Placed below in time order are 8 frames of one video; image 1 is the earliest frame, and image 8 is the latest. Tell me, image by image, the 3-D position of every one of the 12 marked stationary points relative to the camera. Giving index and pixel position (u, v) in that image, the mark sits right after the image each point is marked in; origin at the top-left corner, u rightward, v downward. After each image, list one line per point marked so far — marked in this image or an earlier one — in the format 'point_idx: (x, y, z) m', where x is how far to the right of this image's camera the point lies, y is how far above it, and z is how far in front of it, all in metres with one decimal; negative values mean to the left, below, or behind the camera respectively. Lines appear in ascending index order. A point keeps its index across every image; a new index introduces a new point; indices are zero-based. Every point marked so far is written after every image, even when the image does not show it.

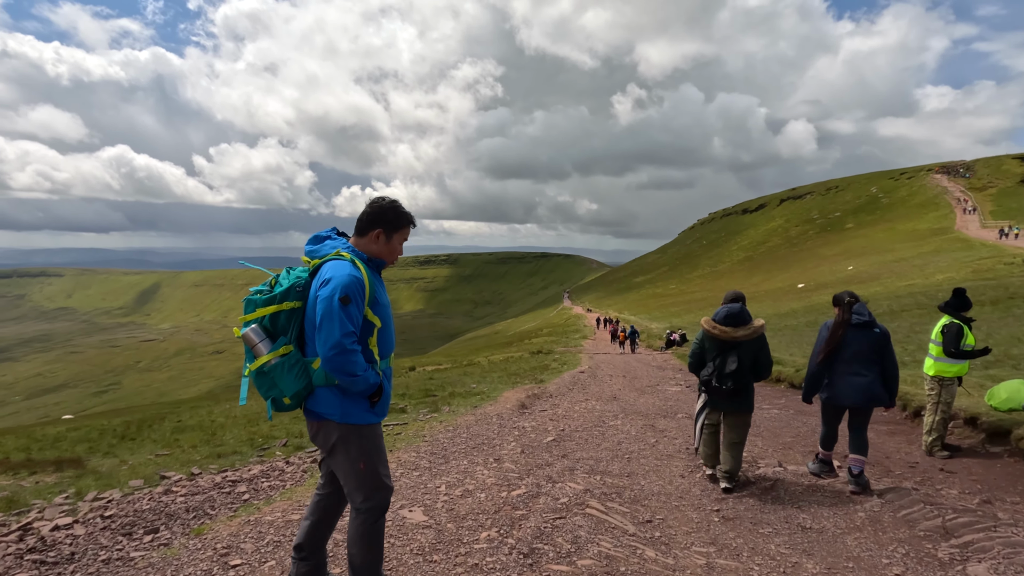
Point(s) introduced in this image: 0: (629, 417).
0: (+3.8, -4.3, +17.0) m
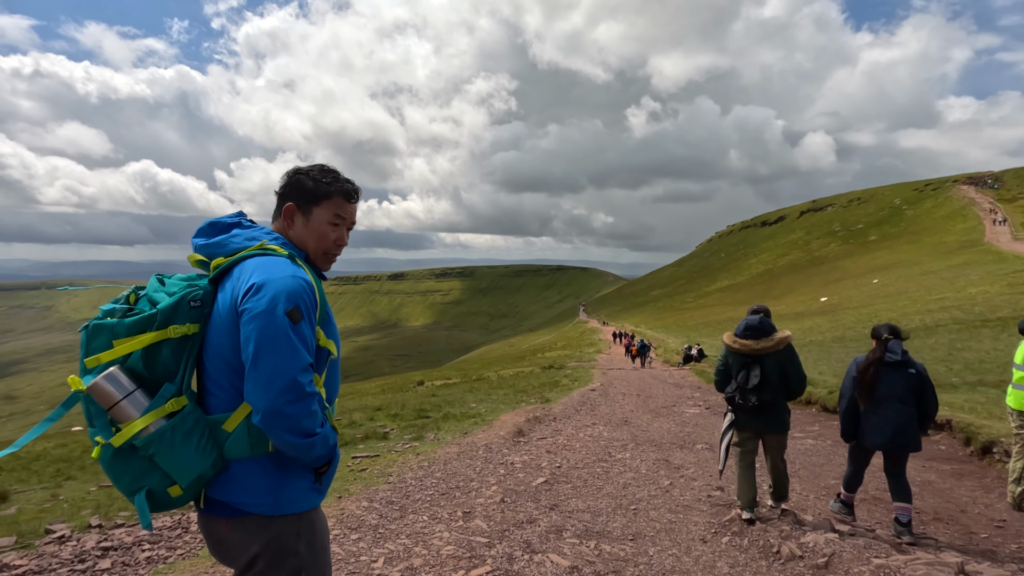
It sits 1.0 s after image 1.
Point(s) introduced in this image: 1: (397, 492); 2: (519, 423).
0: (+3.6, -4.6, +14.8) m
1: (-2.0, -3.5, +9.0) m
2: (+0.2, -4.7, +18.2) m
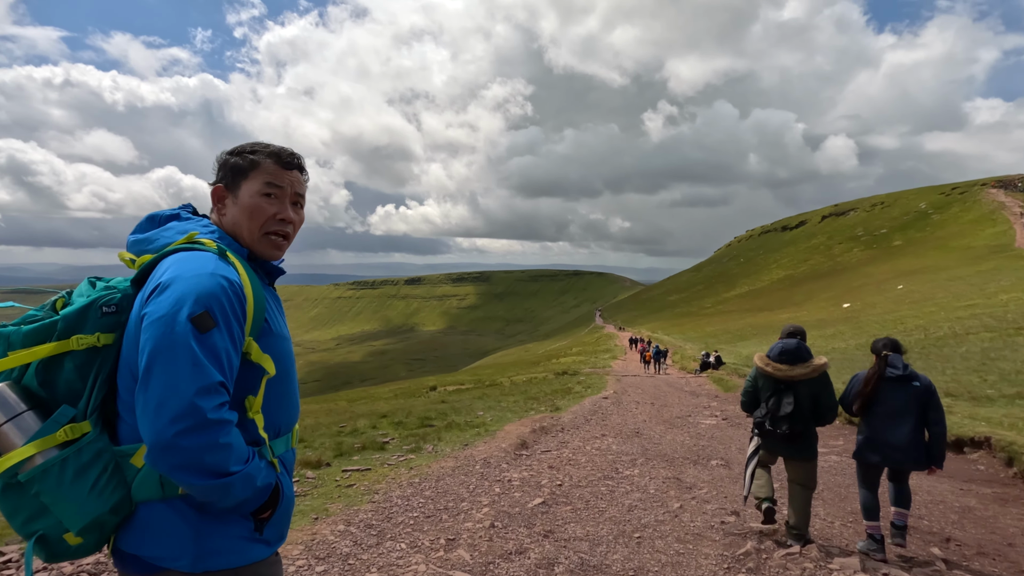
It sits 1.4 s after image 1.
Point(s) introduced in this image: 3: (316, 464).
0: (+3.7, -4.7, +13.9) m
1: (-2.1, -3.6, +8.3) m
2: (+0.3, -4.9, +17.4) m
3: (-5.0, -4.5, +13.2) m
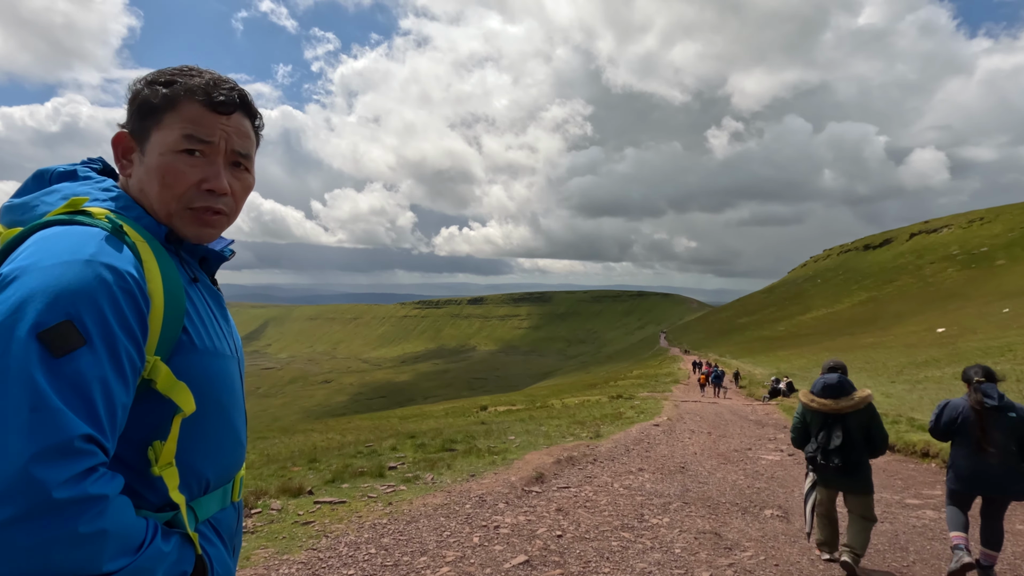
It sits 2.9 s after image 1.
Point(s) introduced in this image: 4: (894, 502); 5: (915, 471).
0: (+3.9, -4.9, +11.5) m
1: (-2.5, -3.5, +6.6) m
2: (+0.9, -5.2, +15.3) m
3: (-4.9, -4.6, +11.7) m
4: (+9.9, -5.6, +13.5) m
5: (+13.4, -6.1, +17.3) m
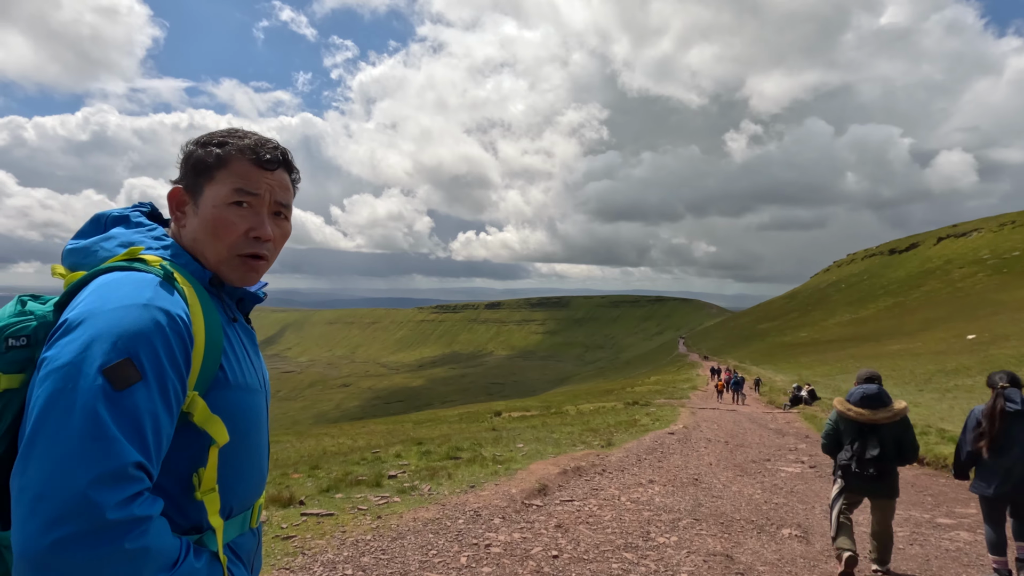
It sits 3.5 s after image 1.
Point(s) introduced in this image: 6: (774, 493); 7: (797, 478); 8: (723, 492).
0: (+3.8, -5.0, +10.7) m
1: (-2.7, -3.5, +6.1) m
2: (+1.0, -5.3, +14.6) m
3: (-4.9, -4.6, +11.3) m
4: (+10.0, -5.6, +12.6) m
5: (+13.5, -6.2, +16.2) m
6: (+7.6, -6.0, +15.1) m
7: (+9.9, -6.6, +18.2) m
8: (+6.1, -5.9, +15.0) m
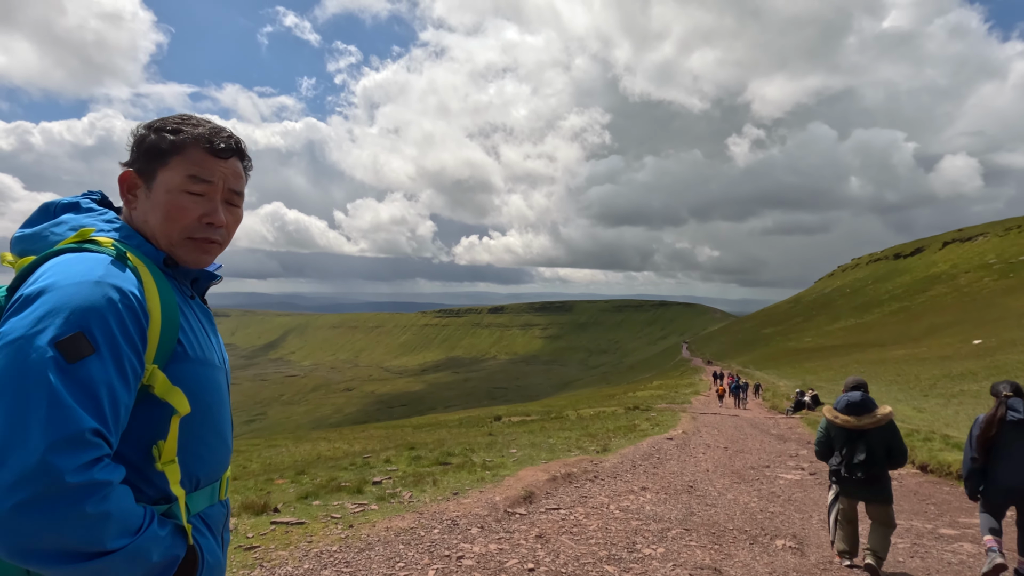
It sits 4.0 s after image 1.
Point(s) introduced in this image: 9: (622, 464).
0: (+3.5, -5.0, +10.3) m
1: (-3.1, -3.5, +5.7) m
2: (+0.7, -5.3, +14.2) m
3: (-5.3, -4.6, +10.9) m
4: (+9.6, -5.6, +12.0) m
5: (+13.2, -6.2, +15.6) m
6: (+7.3, -6.0, +14.6) m
7: (+9.6, -6.7, +17.6) m
8: (+5.7, -5.9, +14.5) m
9: (+4.2, -6.7, +19.9) m
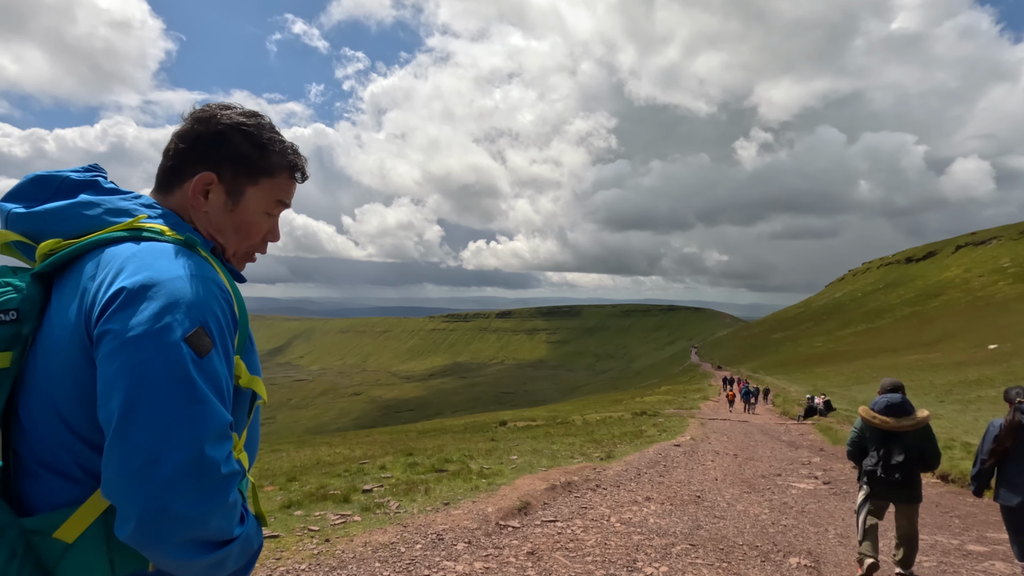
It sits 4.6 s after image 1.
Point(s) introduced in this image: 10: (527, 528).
0: (+3.3, -4.9, +9.5) m
1: (-3.3, -3.3, +5.0) m
2: (+0.6, -5.2, +13.4) m
3: (-5.4, -4.6, +10.2) m
4: (+9.5, -5.6, +11.2) m
5: (+13.1, -6.2, +14.7) m
6: (+7.2, -6.0, +13.8) m
7: (+9.6, -6.7, +16.8) m
8: (+5.6, -5.9, +13.6) m
9: (+4.2, -6.8, +19.1) m
10: (+0.3, -4.7, +10.3) m
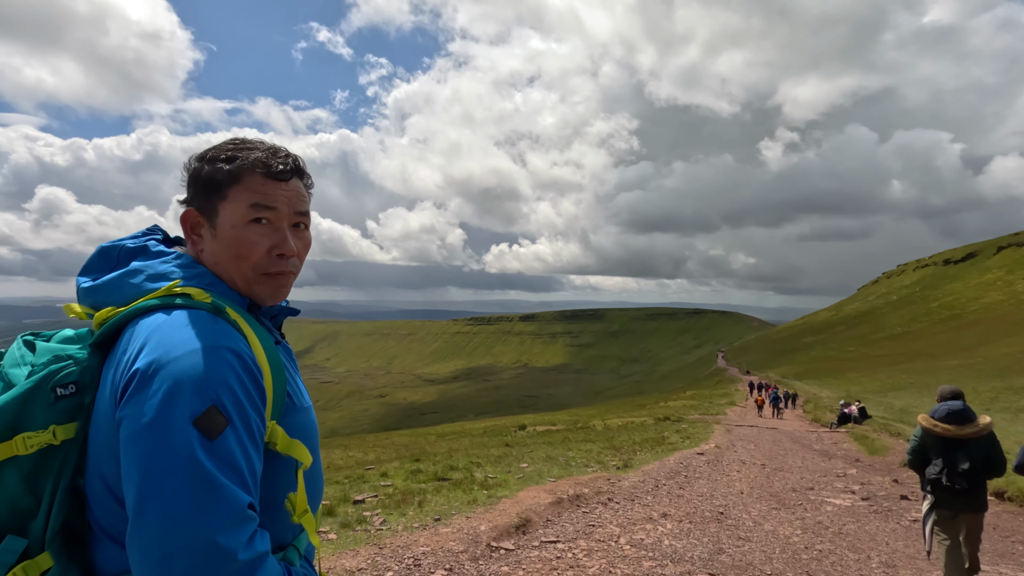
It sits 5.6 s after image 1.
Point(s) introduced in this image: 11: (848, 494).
0: (+3.1, -4.7, +8.2) m
1: (-3.7, -3.2, +4.0) m
2: (+0.6, -5.1, +12.2) m
3: (-5.5, -4.4, +9.3) m
4: (+9.4, -5.4, +9.6) m
5: (+13.2, -6.1, +13.0) m
6: (+7.2, -5.8, +12.3) m
7: (+9.7, -6.6, +15.2) m
8: (+5.6, -5.7, +12.2) m
9: (+4.5, -6.7, +17.8) m
10: (+0.2, -4.5, +9.1) m
11: (+12.0, -7.4, +18.7) m
